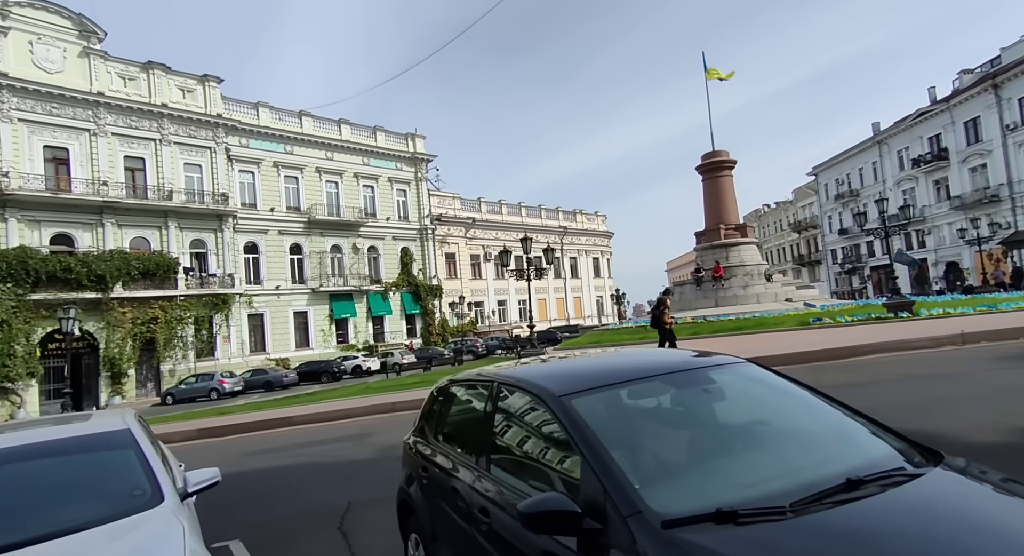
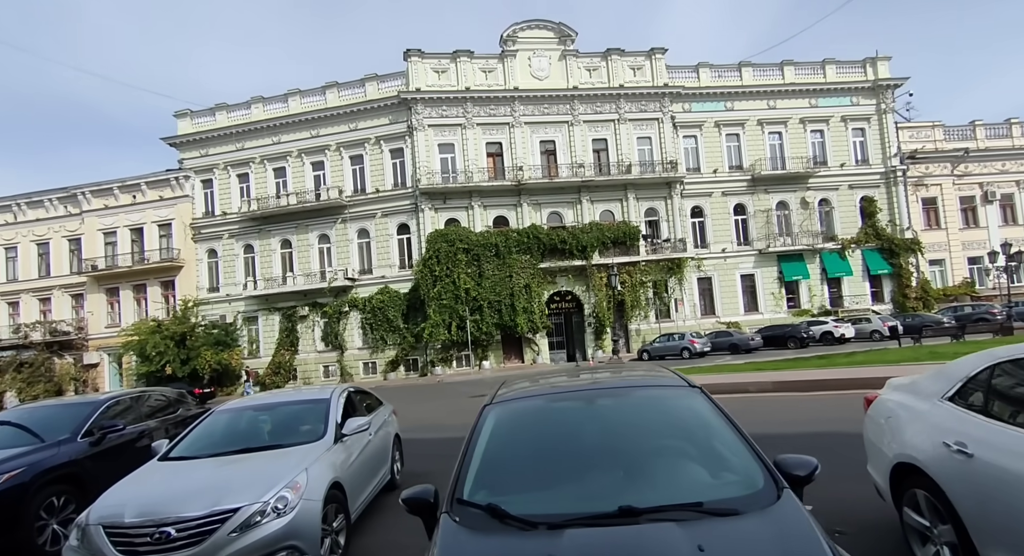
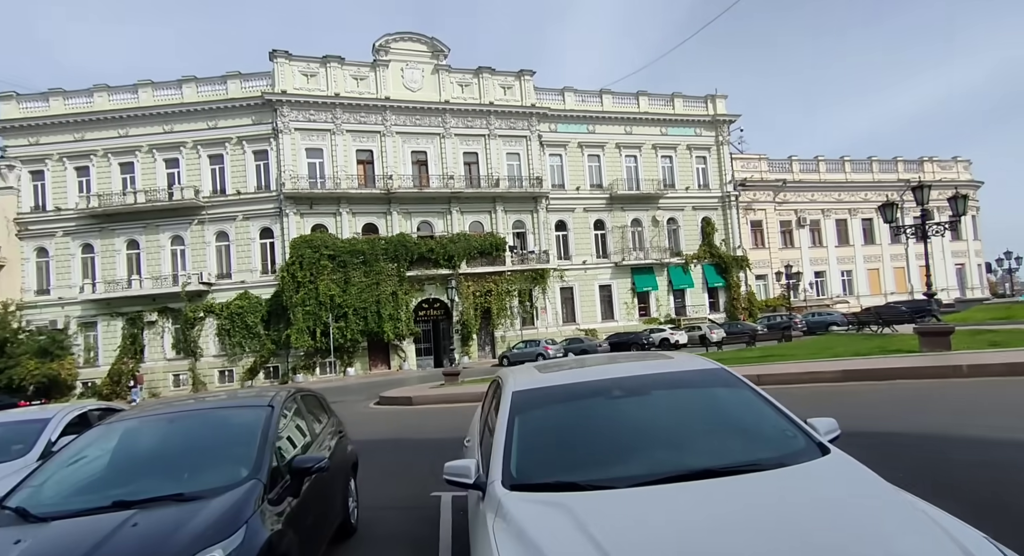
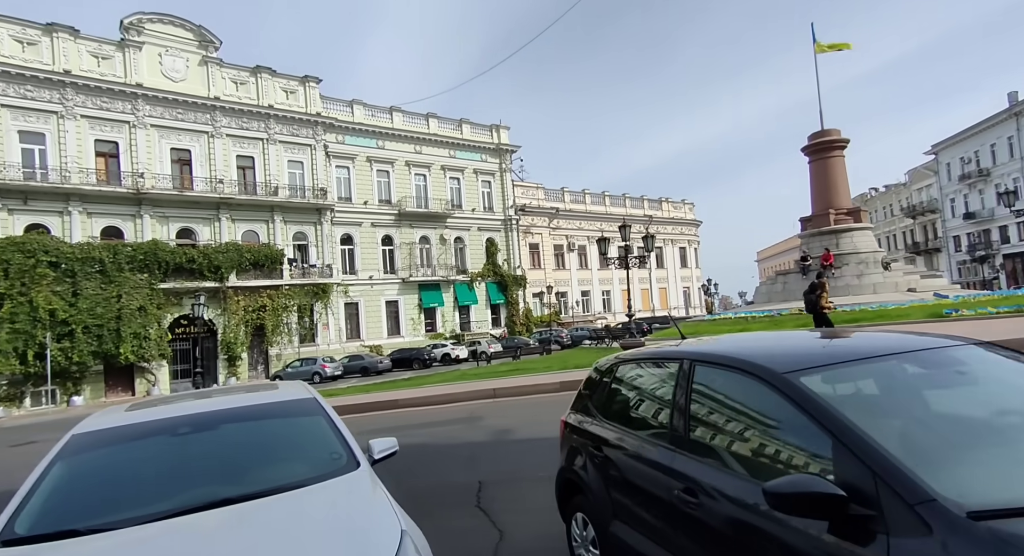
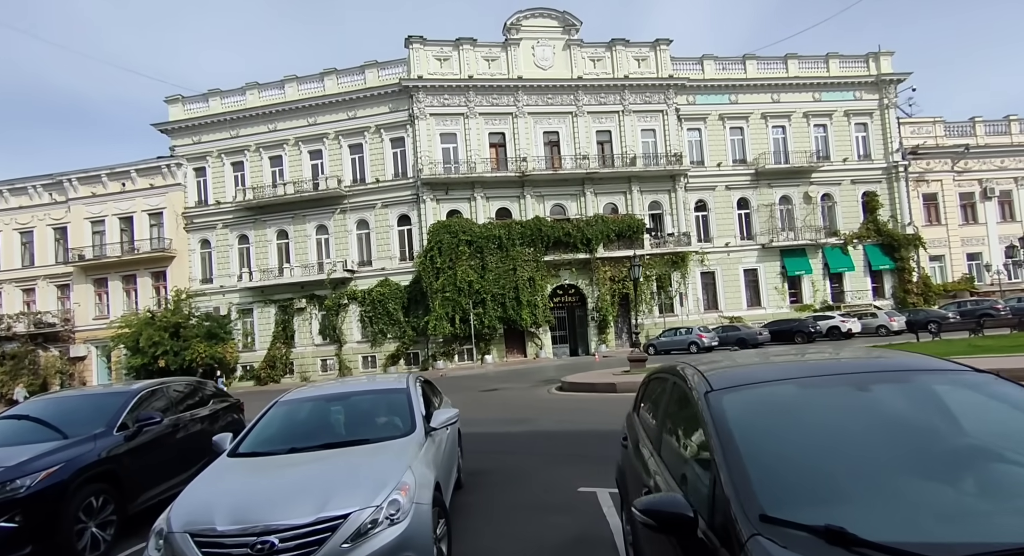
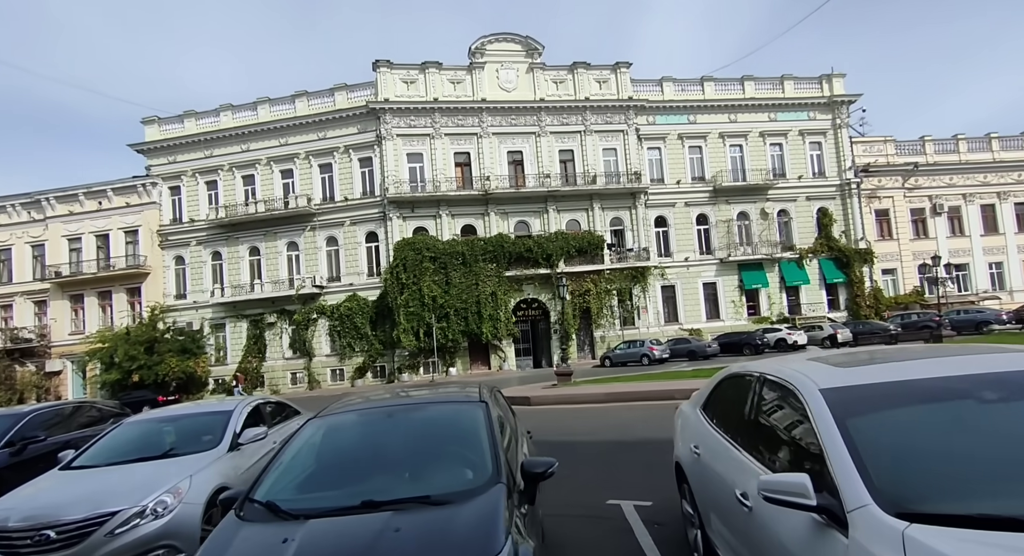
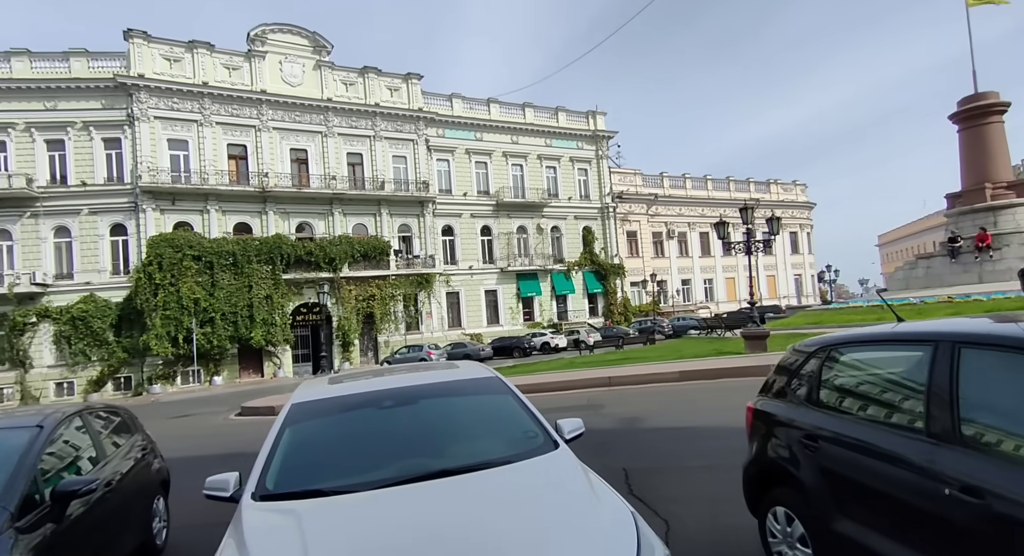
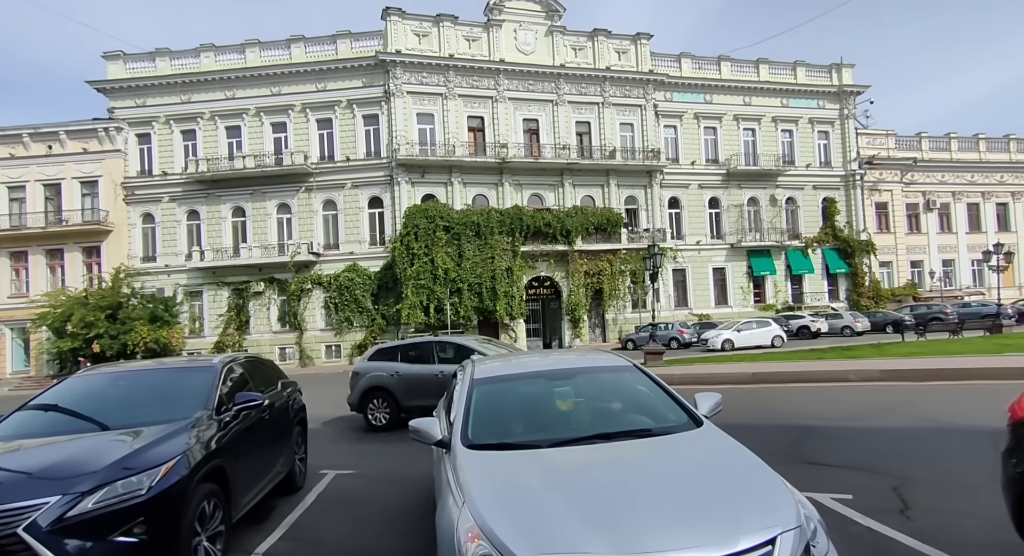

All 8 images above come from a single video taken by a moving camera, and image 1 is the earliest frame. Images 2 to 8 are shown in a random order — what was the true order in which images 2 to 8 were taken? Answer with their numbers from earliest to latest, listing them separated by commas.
4, 7, 3, 6, 2, 5, 8
